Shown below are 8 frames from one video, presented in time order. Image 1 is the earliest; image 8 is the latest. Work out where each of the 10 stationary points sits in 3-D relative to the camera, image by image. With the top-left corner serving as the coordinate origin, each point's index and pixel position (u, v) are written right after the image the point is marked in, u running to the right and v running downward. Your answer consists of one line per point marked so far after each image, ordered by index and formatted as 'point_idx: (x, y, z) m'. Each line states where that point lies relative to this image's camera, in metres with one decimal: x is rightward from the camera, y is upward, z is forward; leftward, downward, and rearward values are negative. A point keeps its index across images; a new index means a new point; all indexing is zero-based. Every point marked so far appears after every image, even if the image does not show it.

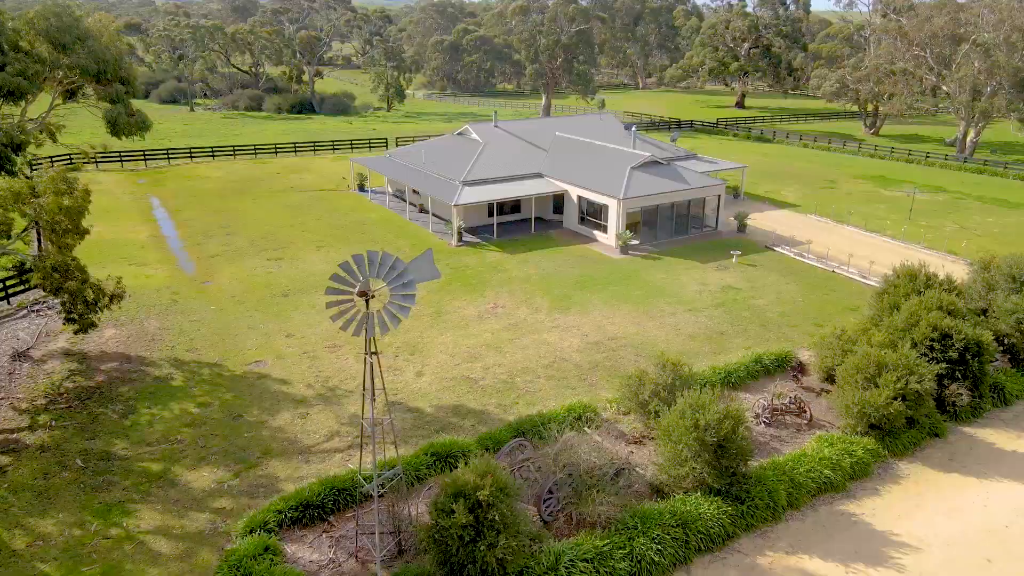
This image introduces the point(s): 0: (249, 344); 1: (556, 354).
0: (-7.0, -1.5, +19.5) m
1: (+1.1, -1.7, +18.6) m
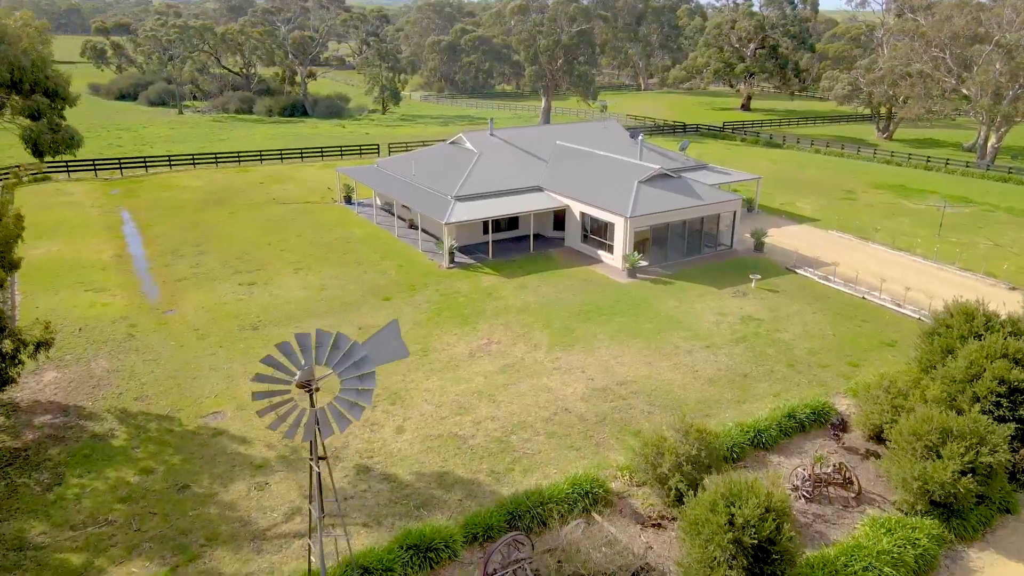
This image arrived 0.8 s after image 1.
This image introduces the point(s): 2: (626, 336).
0: (-7.2, -2.4, +17.1) m
1: (+1.0, -2.6, +16.2) m
2: (+3.1, -1.3, +19.5) m
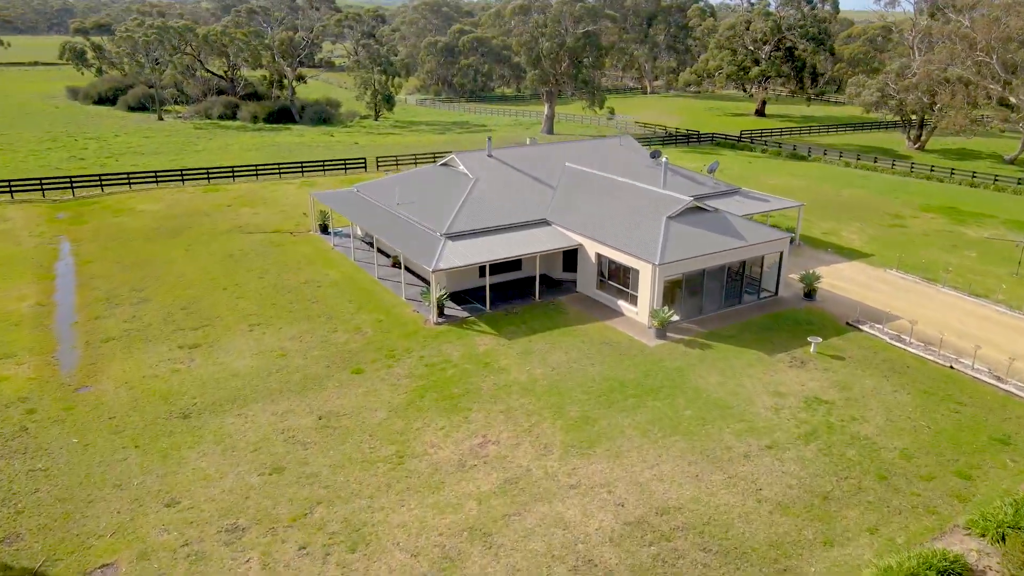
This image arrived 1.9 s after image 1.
0: (-7.1, -4.1, +12.7) m
1: (+1.1, -4.3, +11.8) m
2: (+3.1, -3.0, +15.1) m
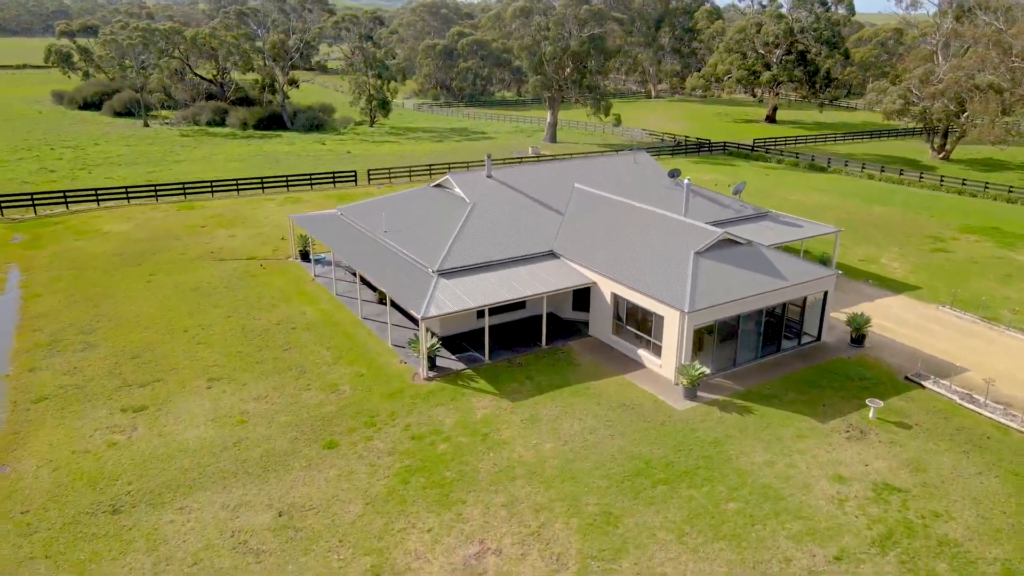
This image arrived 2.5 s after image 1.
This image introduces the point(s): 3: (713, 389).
0: (-7.0, -5.2, +9.7) m
1: (+1.2, -5.4, +8.8) m
2: (+3.2, -4.1, +12.2) m
3: (+4.7, -2.3, +16.9) m
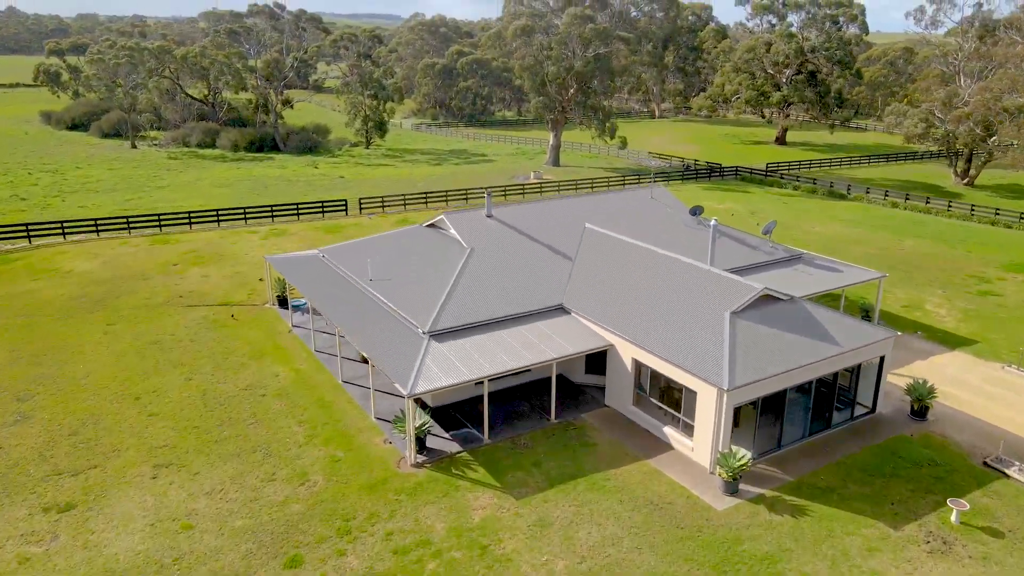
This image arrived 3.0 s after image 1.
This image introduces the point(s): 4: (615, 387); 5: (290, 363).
0: (-6.9, -6.4, +6.9) m
1: (+1.2, -6.6, +6.0) m
2: (+3.3, -5.4, +9.3) m
3: (+4.8, -3.7, +14.2) m
4: (+2.4, -2.3, +16.7) m
5: (-5.8, -1.9, +19.2) m
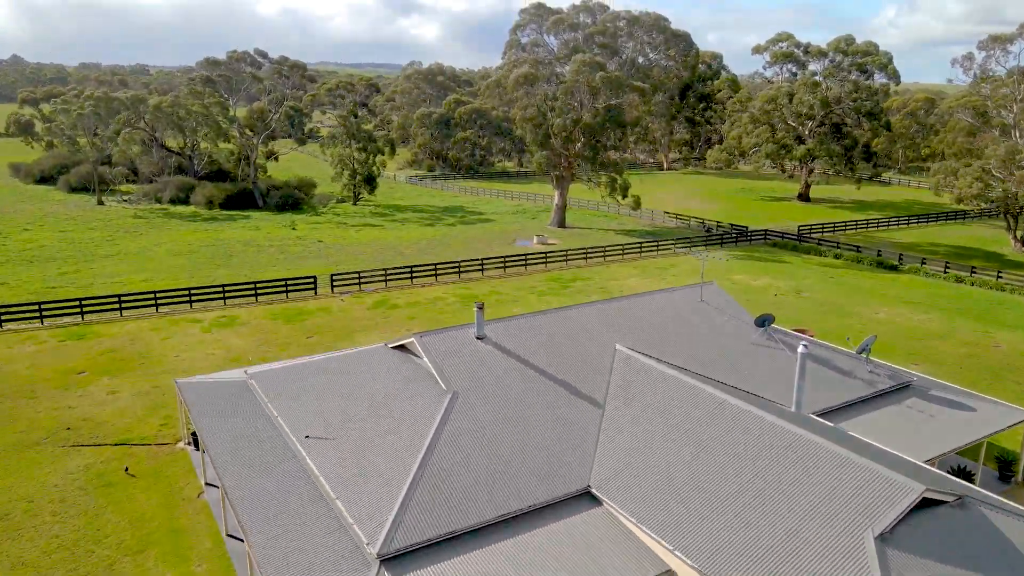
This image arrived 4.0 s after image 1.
0: (-6.9, -8.5, +0.4) m
1: (+1.2, -8.7, -0.5) m
2: (+3.3, -7.7, +2.9) m
3: (+4.8, -6.3, +7.8) m
4: (+2.4, -5.0, +10.5) m
5: (-5.8, -4.8, +12.9) m
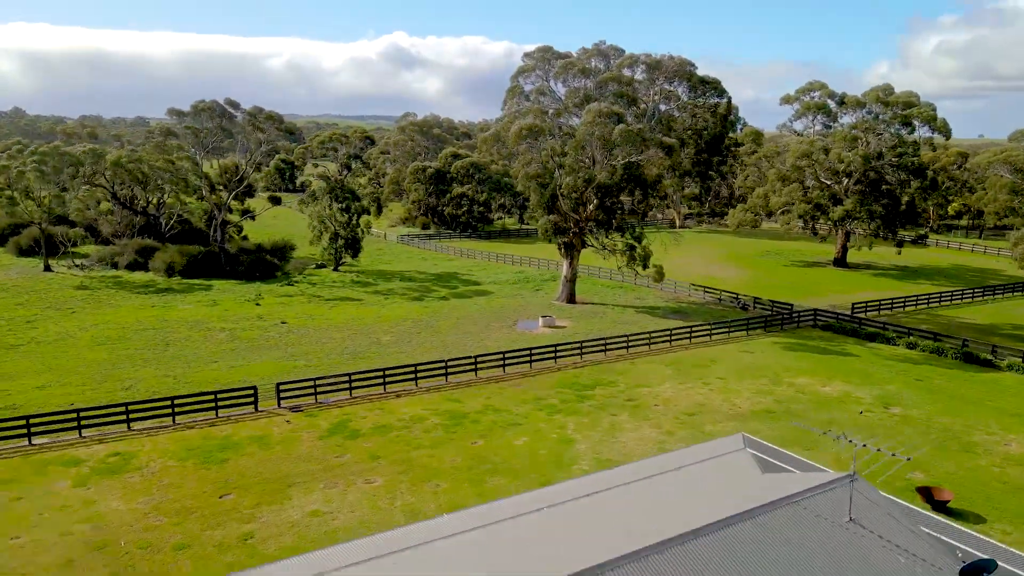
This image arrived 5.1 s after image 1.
0: (-6.9, -10.2, -7.5) m
1: (+1.3, -10.3, -8.4) m
2: (+3.4, -9.5, -4.9) m
3: (+4.8, -8.5, +0.1) m
4: (+2.4, -7.3, +2.8) m
5: (-5.7, -7.3, +5.3) m
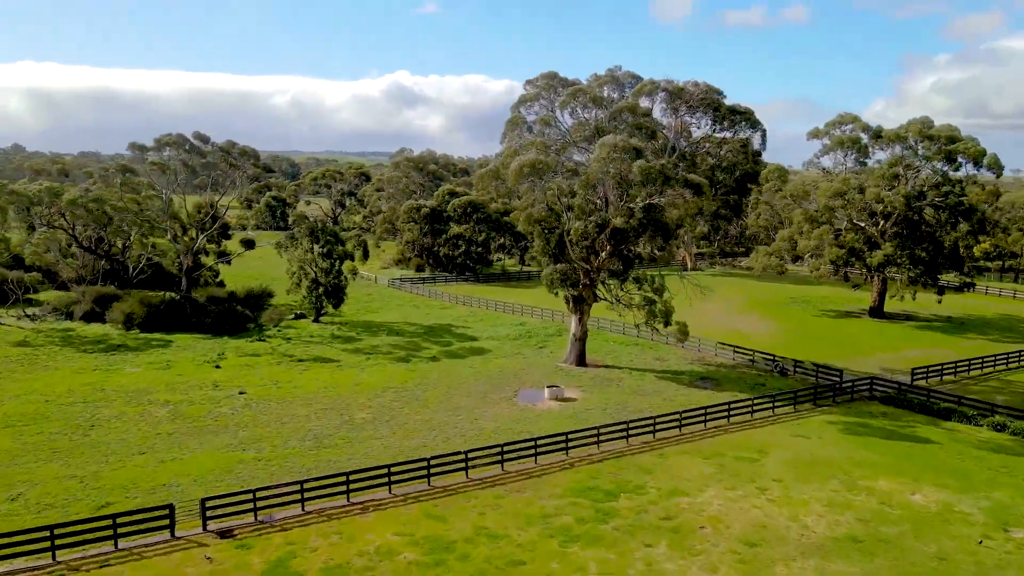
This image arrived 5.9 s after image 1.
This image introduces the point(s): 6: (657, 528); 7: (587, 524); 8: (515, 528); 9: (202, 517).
0: (-6.9, -10.8, -13.6) m
1: (+1.3, -10.8, -14.5) m
2: (+3.4, -10.3, -11.0) m
3: (+4.9, -9.4, -6.0) m
4: (+2.5, -8.4, -3.2) m
5: (-5.7, -8.5, -0.7) m
6: (+3.7, -6.0, +18.3) m
7: (+1.9, -6.0, +18.5) m
8: (+0.1, -6.0, +18.3) m
9: (-7.6, -5.7, +17.6) m
